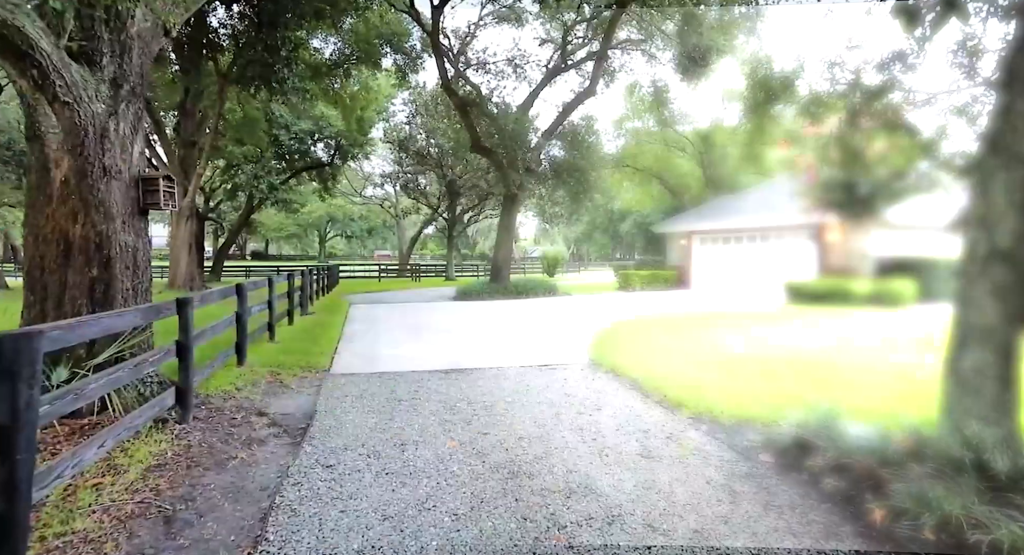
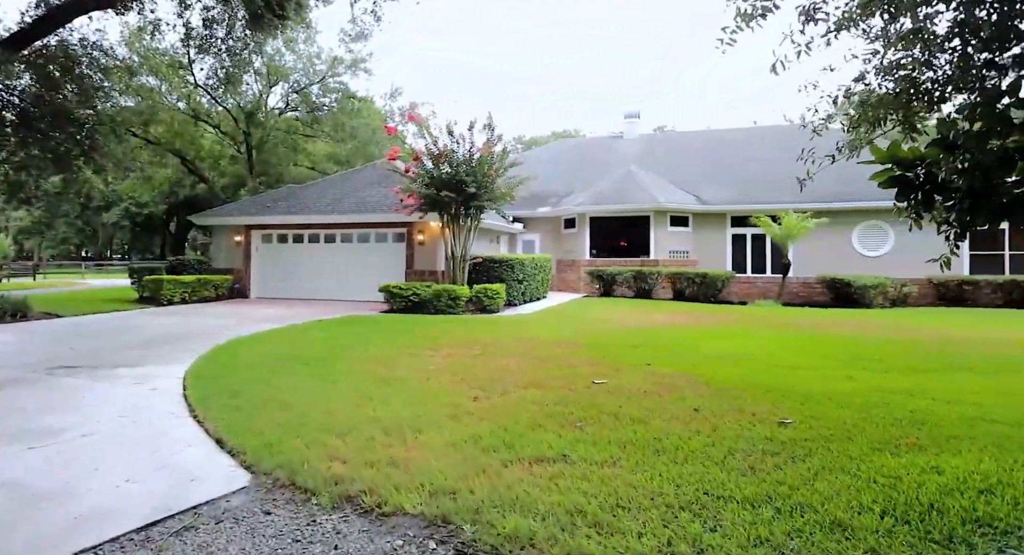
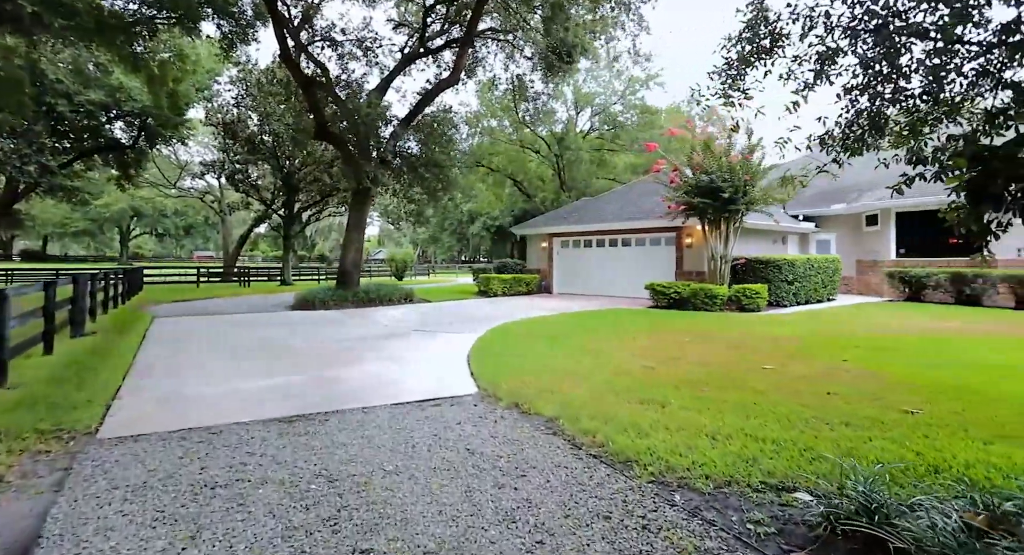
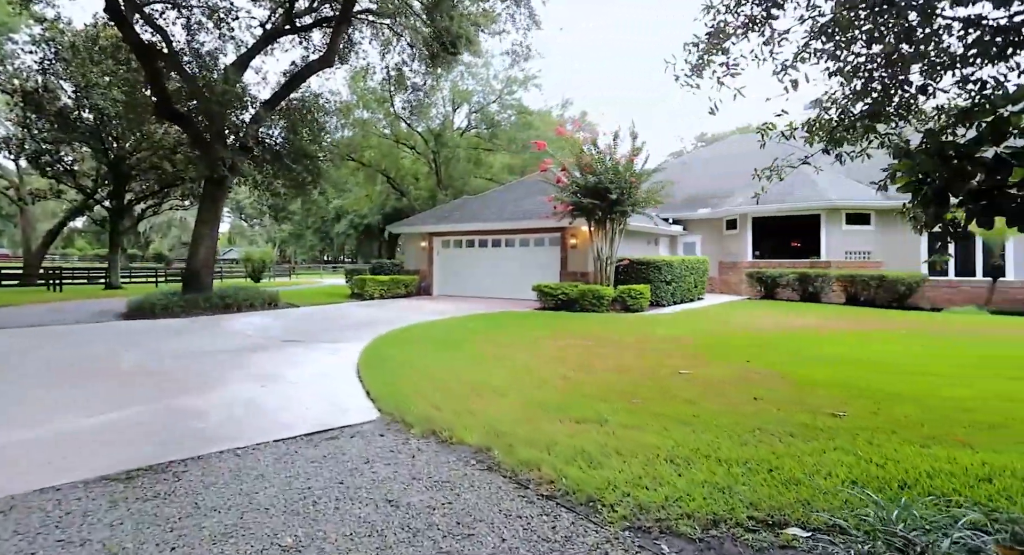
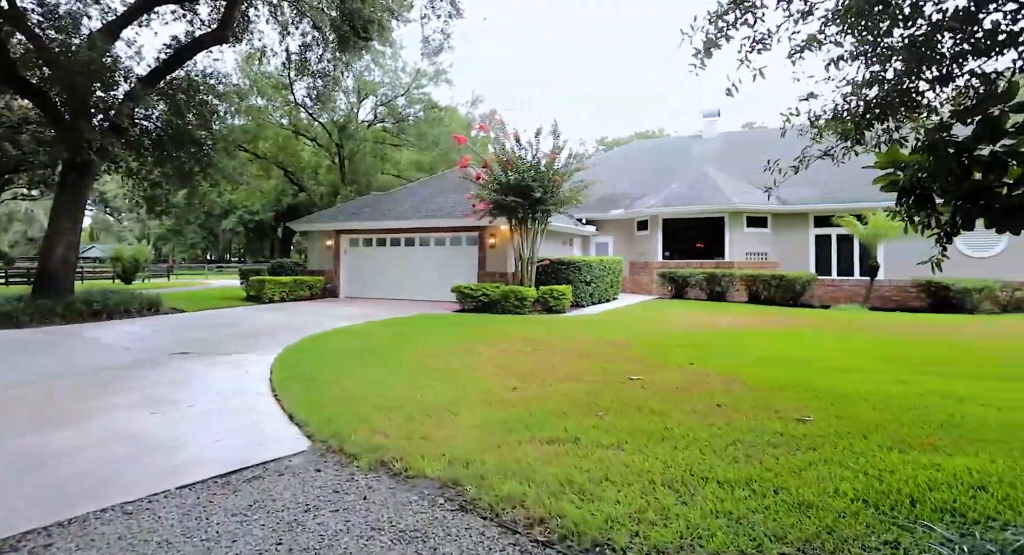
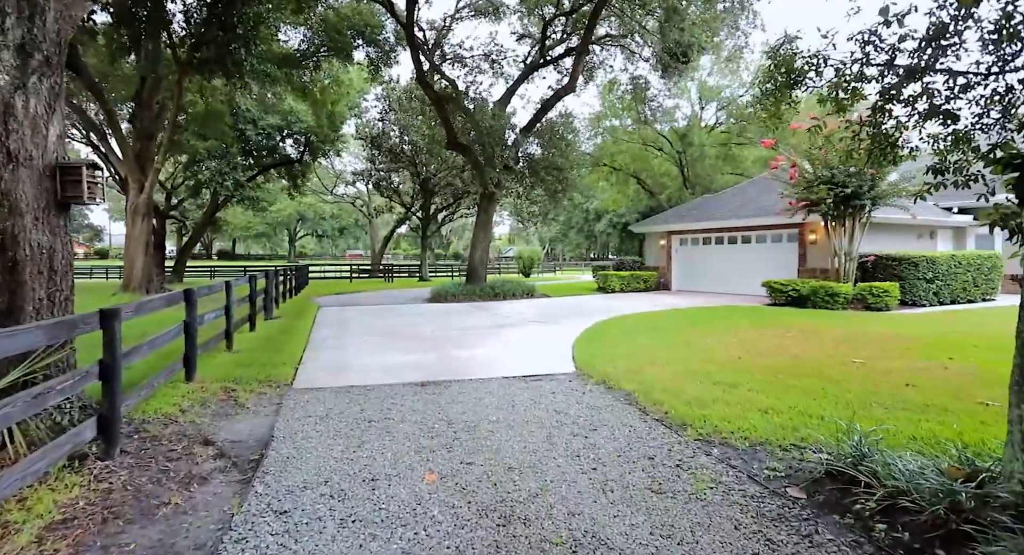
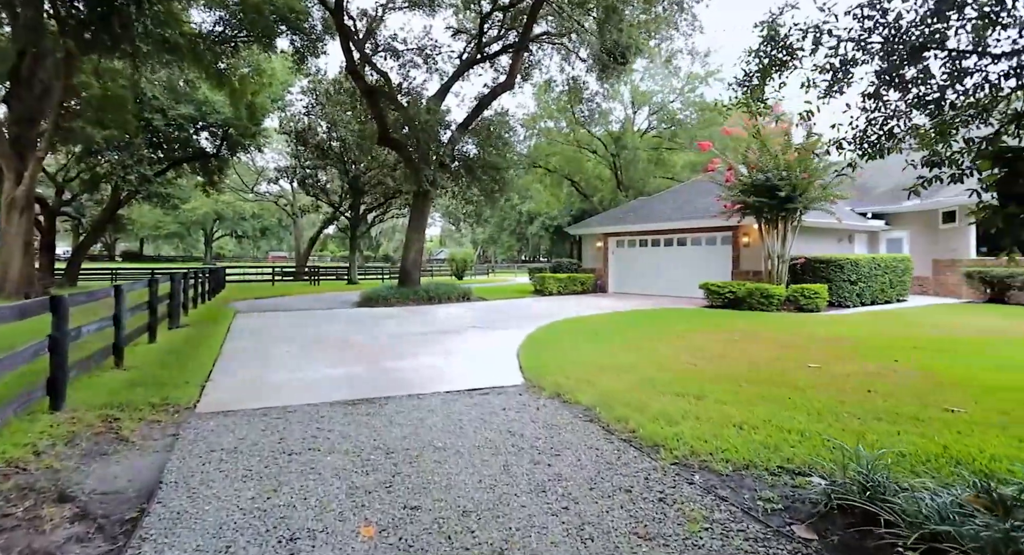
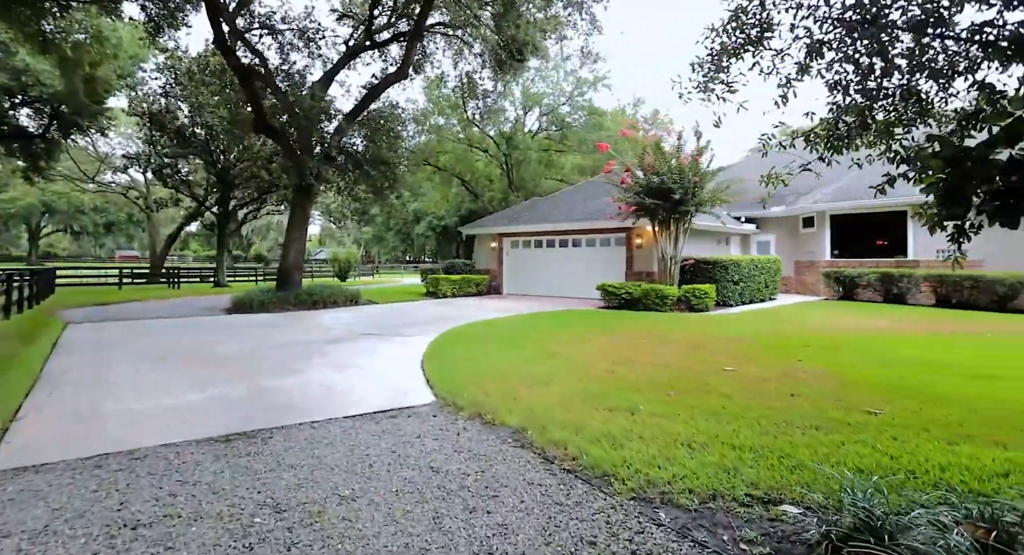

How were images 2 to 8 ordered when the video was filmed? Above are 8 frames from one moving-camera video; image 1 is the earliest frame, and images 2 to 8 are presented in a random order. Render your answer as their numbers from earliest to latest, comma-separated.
6, 7, 3, 8, 4, 5, 2
